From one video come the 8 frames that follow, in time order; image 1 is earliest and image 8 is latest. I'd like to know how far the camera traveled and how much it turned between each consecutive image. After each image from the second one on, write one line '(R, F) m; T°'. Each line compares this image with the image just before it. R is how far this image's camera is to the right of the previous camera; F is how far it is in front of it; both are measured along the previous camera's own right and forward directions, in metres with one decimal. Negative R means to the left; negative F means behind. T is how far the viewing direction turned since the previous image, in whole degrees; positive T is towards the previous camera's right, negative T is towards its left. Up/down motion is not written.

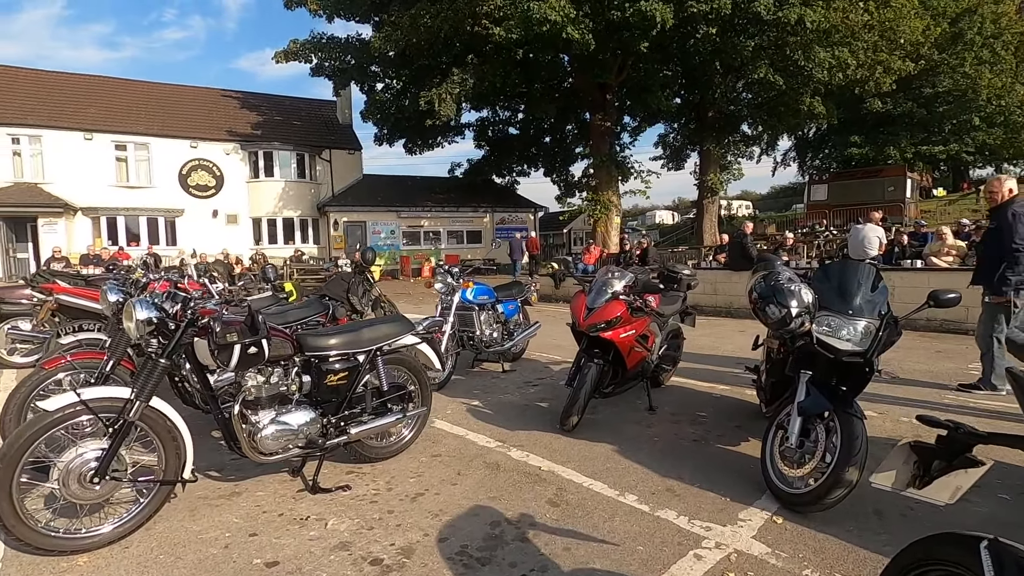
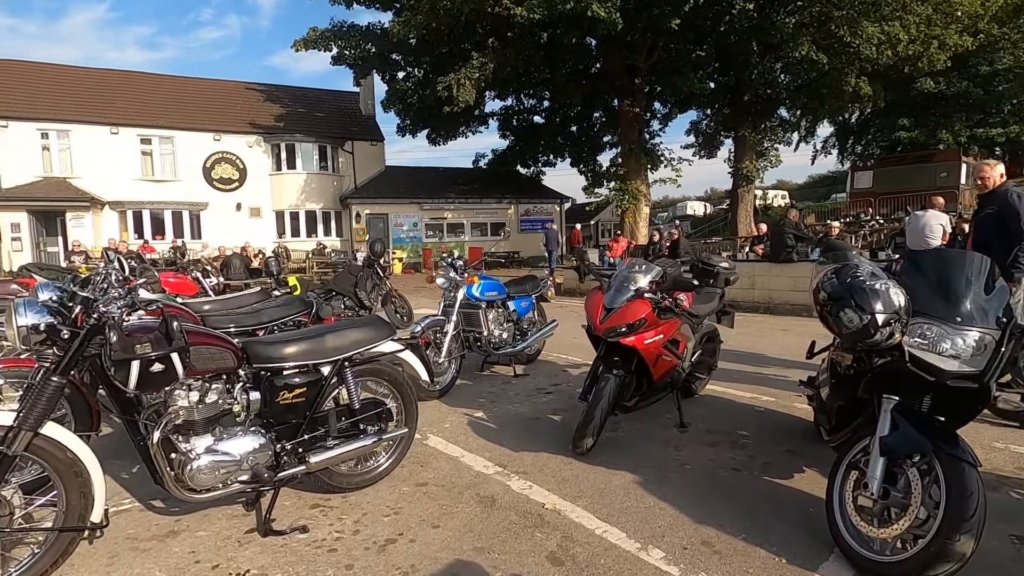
(+0.2, +0.8) m; -3°
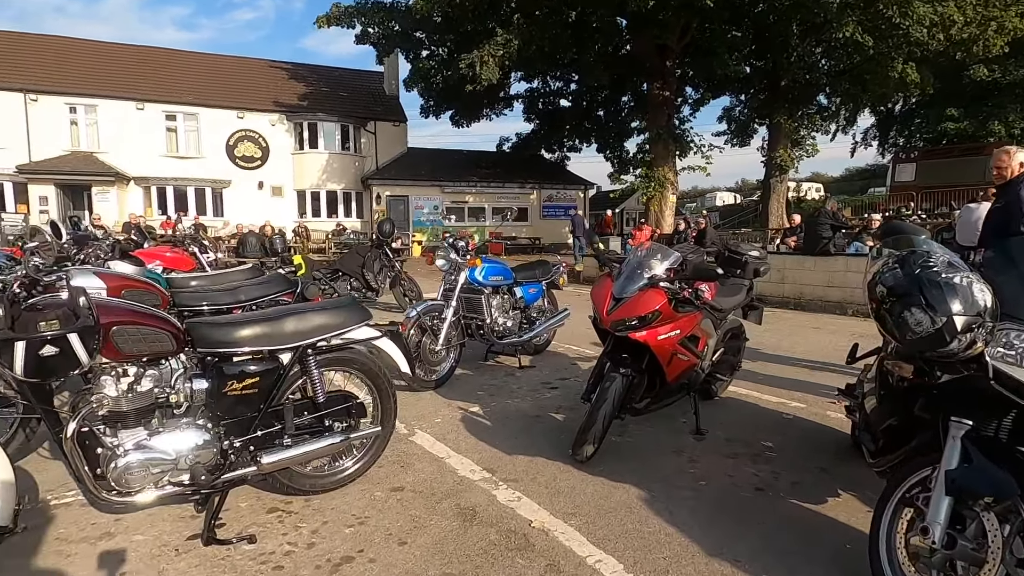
(+0.2, +0.5) m; -2°
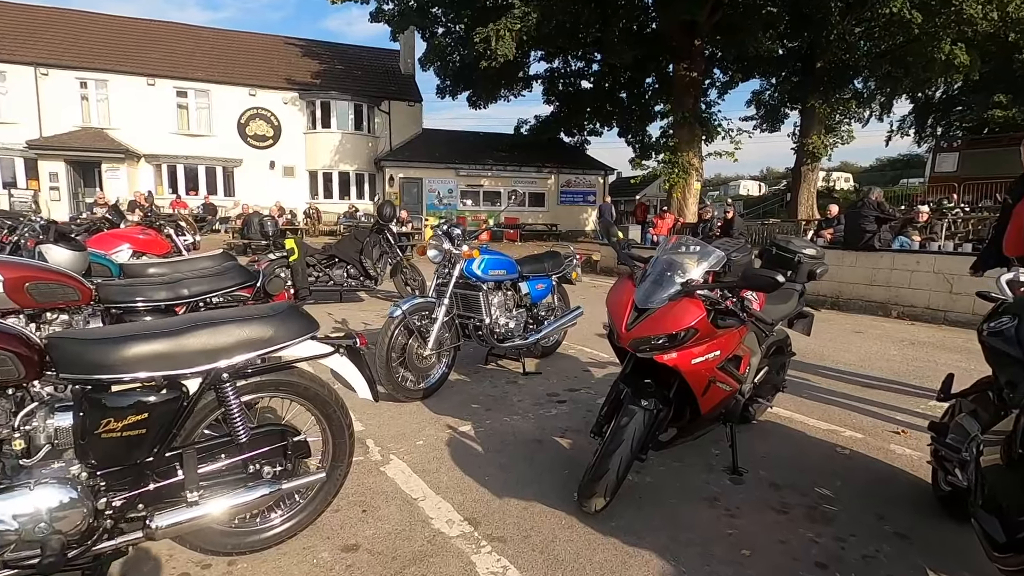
(+0.1, +0.8) m; -2°
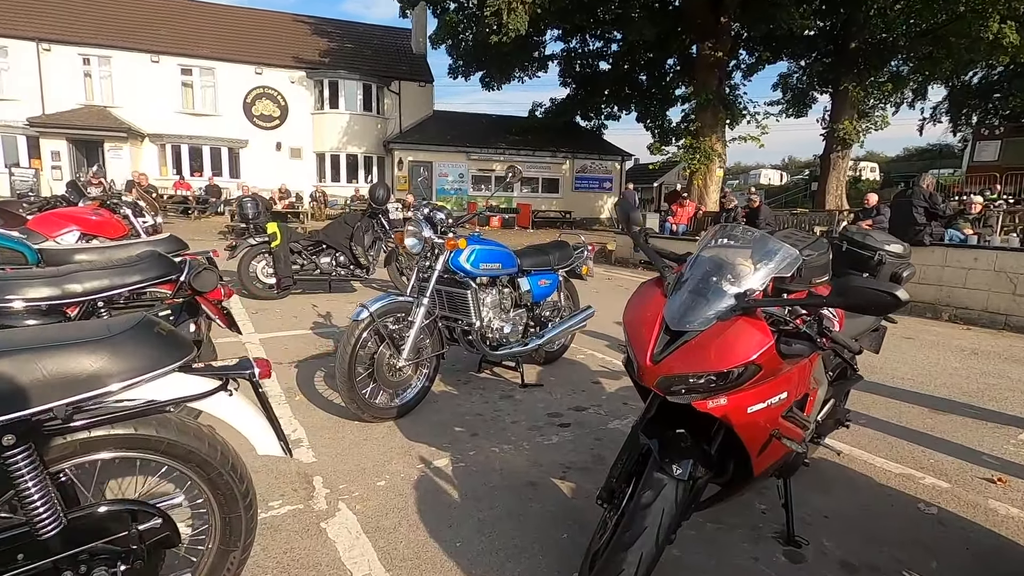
(+0.1, +0.9) m; -1°
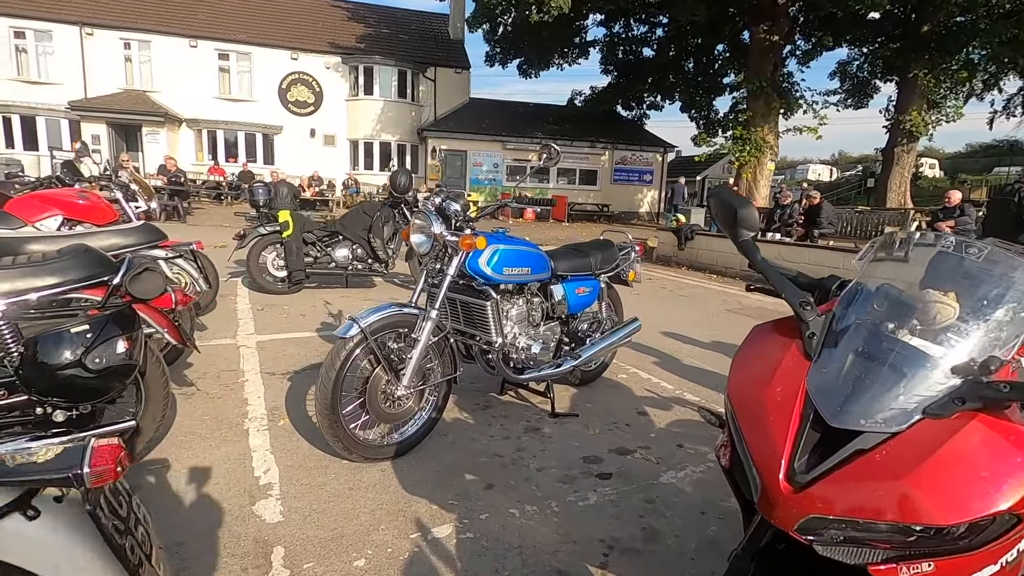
(0.0, +0.8) m; -4°
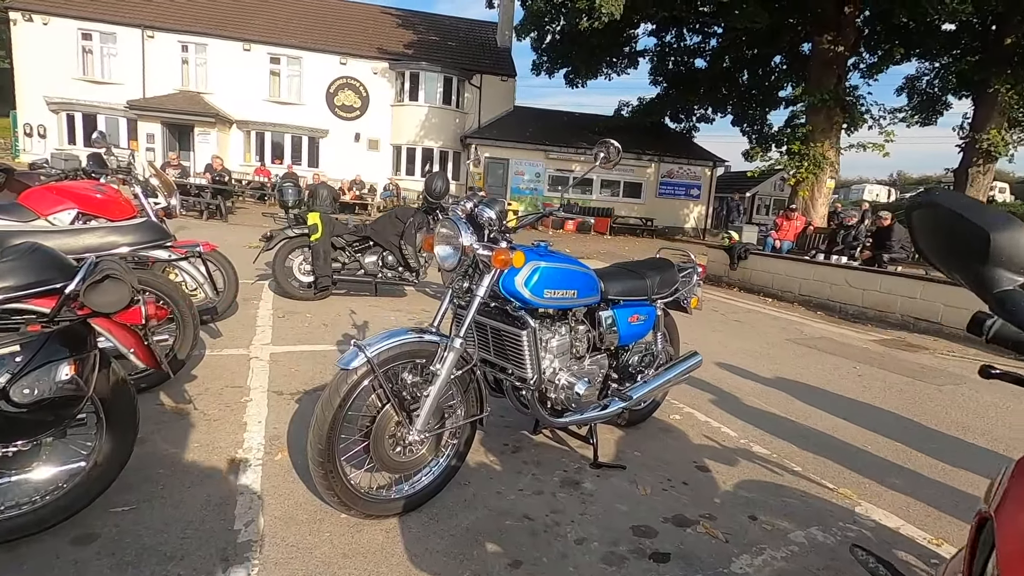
(0.0, +0.6) m; -4°
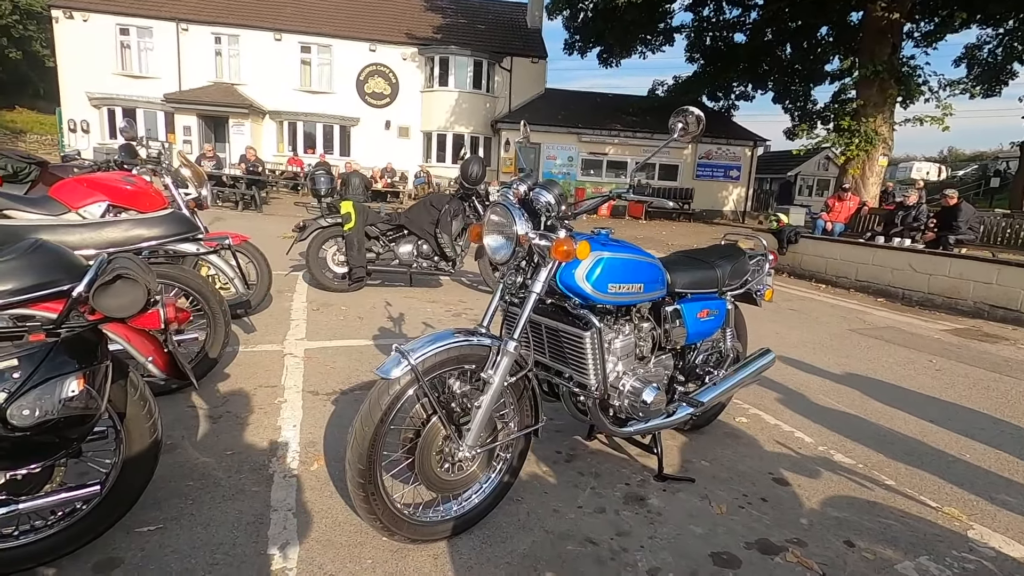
(-0.1, +0.3) m; -3°
